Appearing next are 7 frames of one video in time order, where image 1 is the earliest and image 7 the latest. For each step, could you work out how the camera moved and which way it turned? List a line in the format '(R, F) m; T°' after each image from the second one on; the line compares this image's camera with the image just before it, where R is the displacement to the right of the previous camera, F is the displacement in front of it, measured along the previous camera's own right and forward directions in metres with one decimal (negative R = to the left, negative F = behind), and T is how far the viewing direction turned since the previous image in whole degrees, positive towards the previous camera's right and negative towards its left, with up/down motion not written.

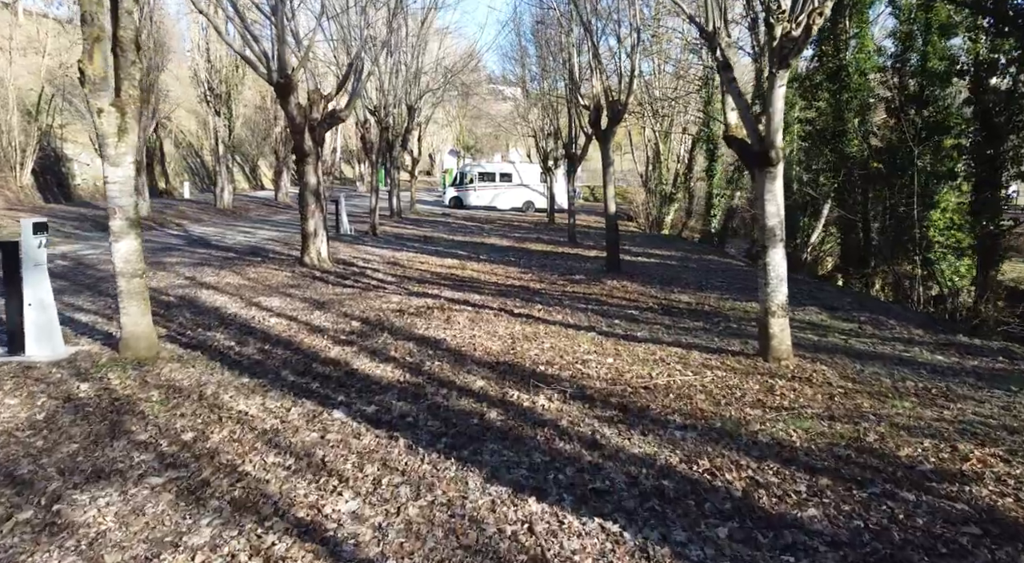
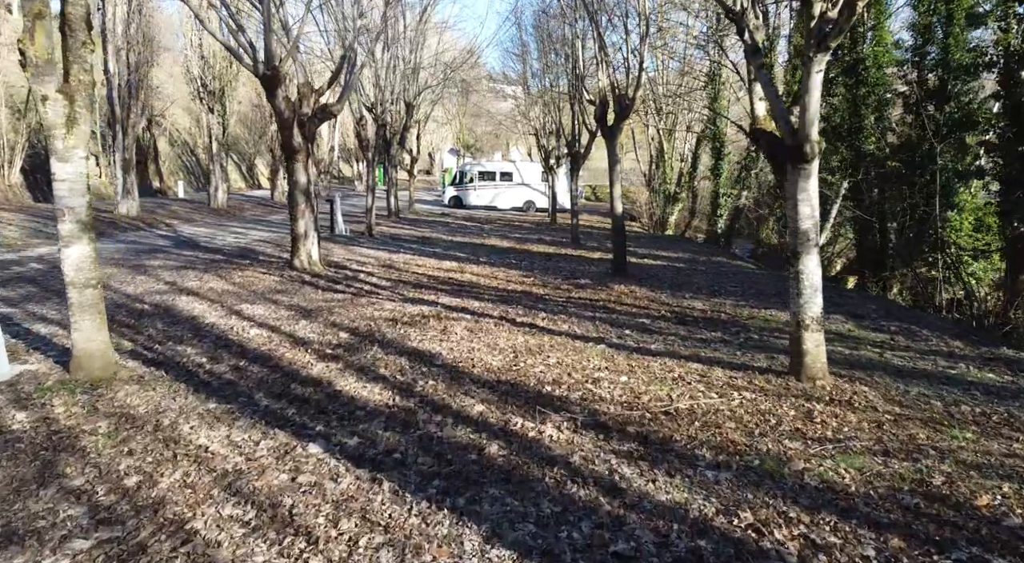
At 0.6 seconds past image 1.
(0.0, +0.7) m; 0°
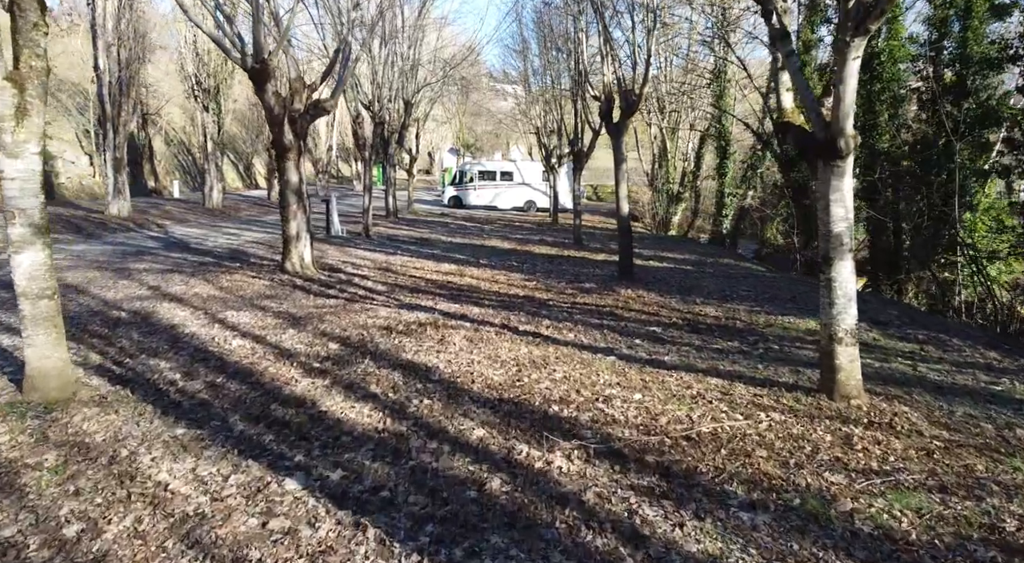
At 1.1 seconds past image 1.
(0.0, +0.5) m; 0°
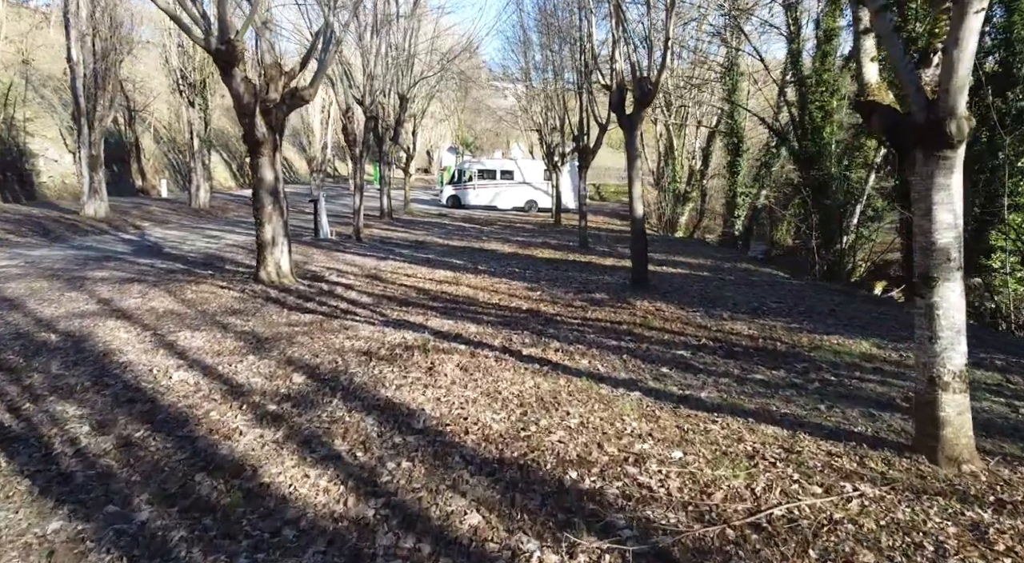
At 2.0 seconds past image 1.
(0.0, +1.3) m; 0°
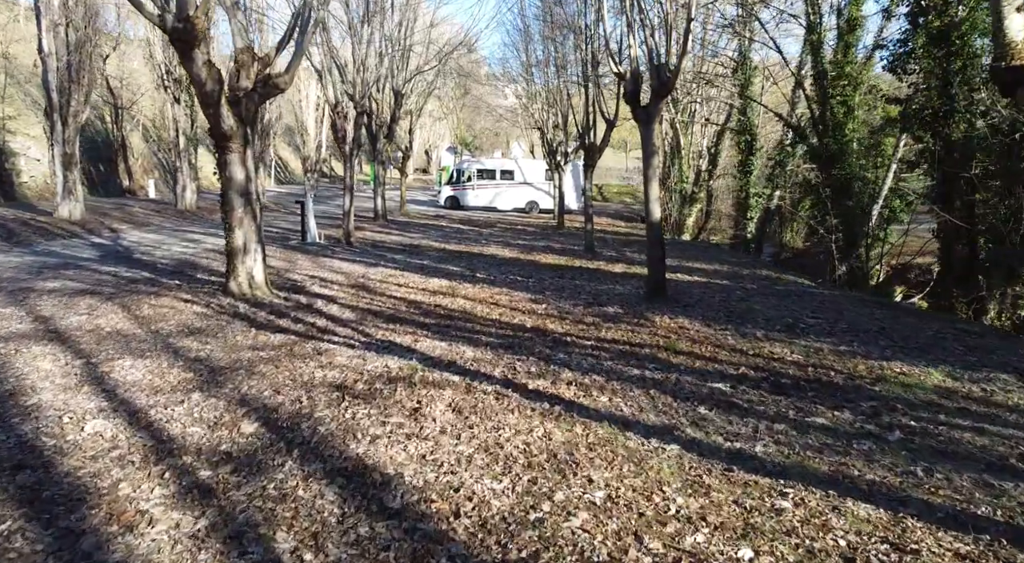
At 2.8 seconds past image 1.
(0.0, +1.2) m; 0°
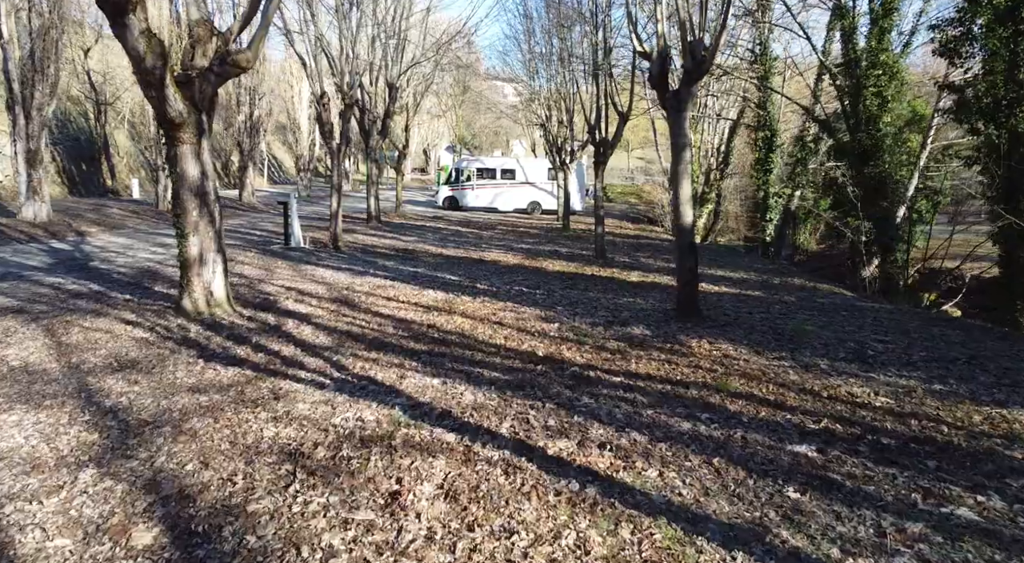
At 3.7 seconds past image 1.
(-0.1, +1.5) m; 0°
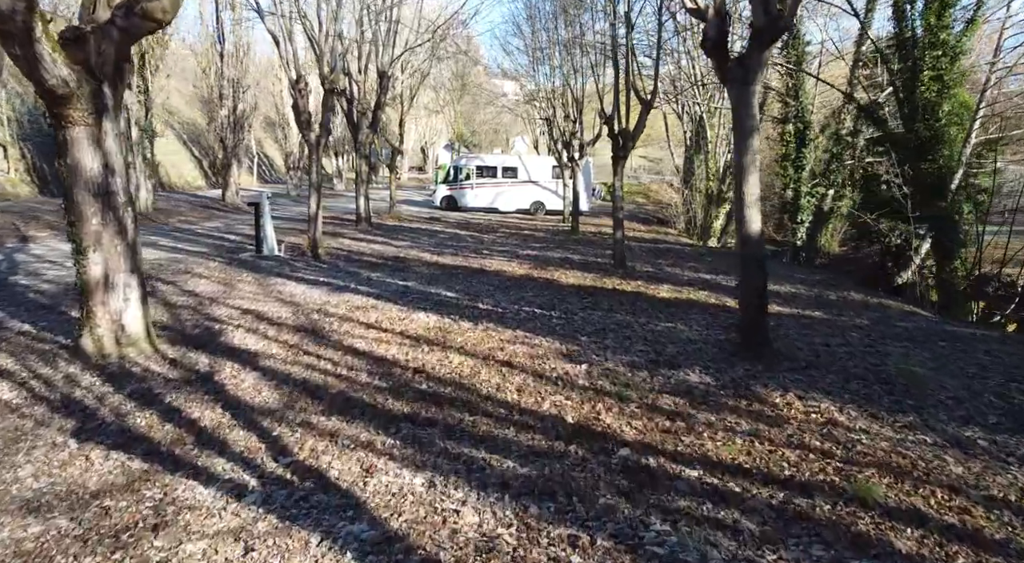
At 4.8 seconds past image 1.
(-0.1, +2.0) m; 0°
